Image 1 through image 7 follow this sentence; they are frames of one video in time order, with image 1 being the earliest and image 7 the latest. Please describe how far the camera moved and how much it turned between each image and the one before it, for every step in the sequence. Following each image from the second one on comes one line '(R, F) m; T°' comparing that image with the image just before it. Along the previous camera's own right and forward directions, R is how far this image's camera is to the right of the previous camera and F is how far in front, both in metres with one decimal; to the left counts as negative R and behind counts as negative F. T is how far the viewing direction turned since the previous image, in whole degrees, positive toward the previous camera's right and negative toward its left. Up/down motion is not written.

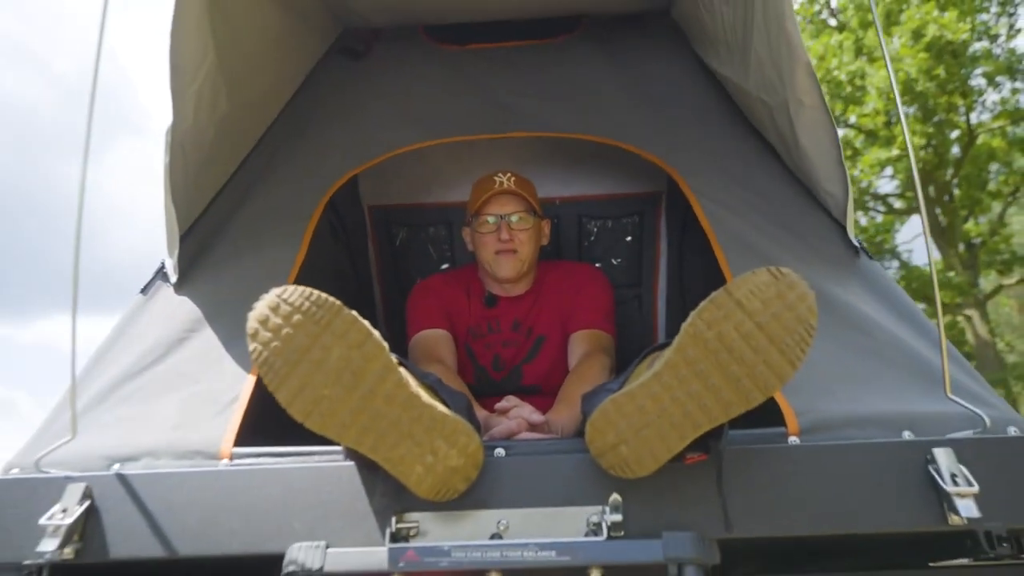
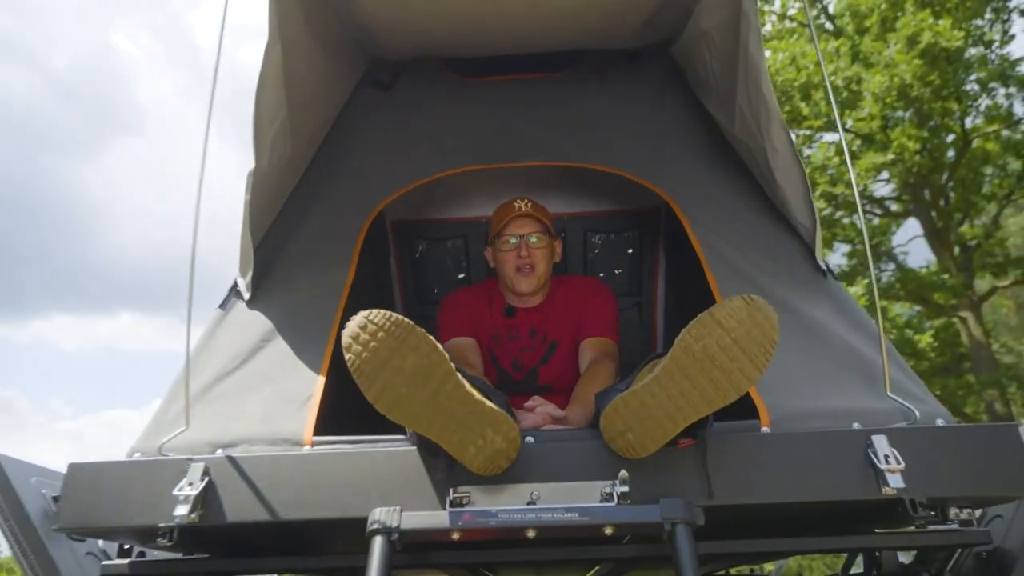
(-0.1, -0.3) m; 0°
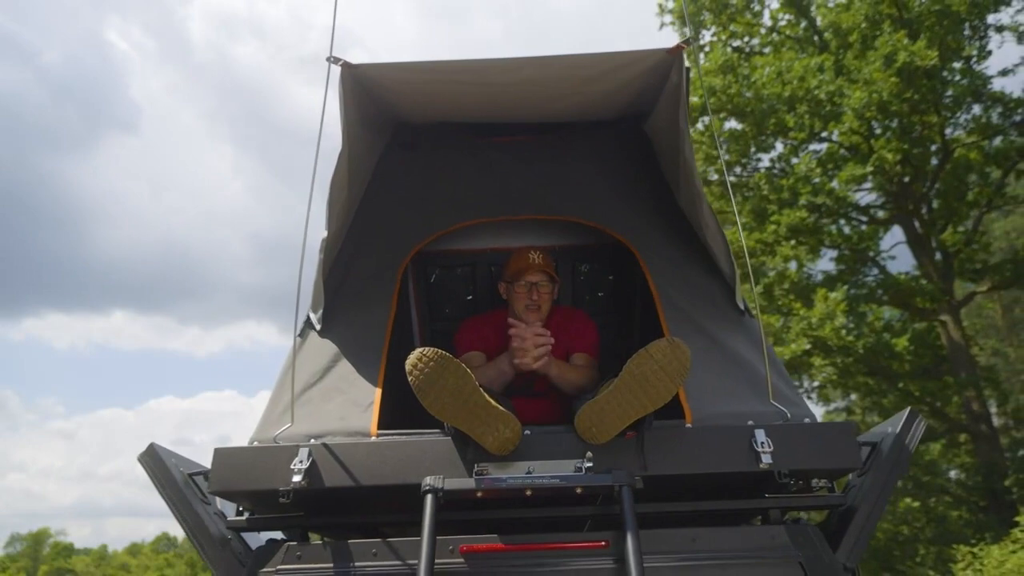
(0.0, -0.8) m; 0°
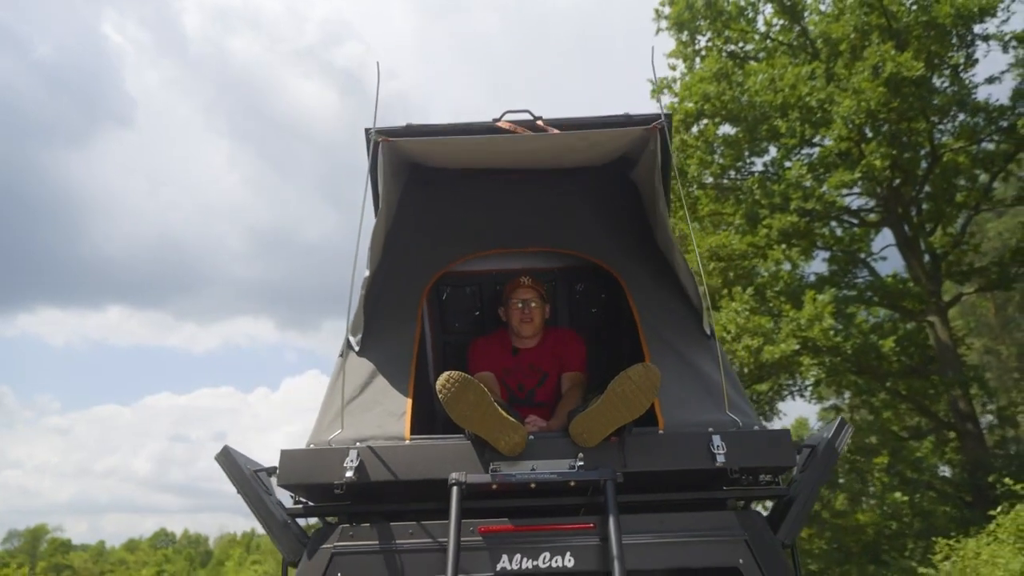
(0.0, -0.6) m; 0°
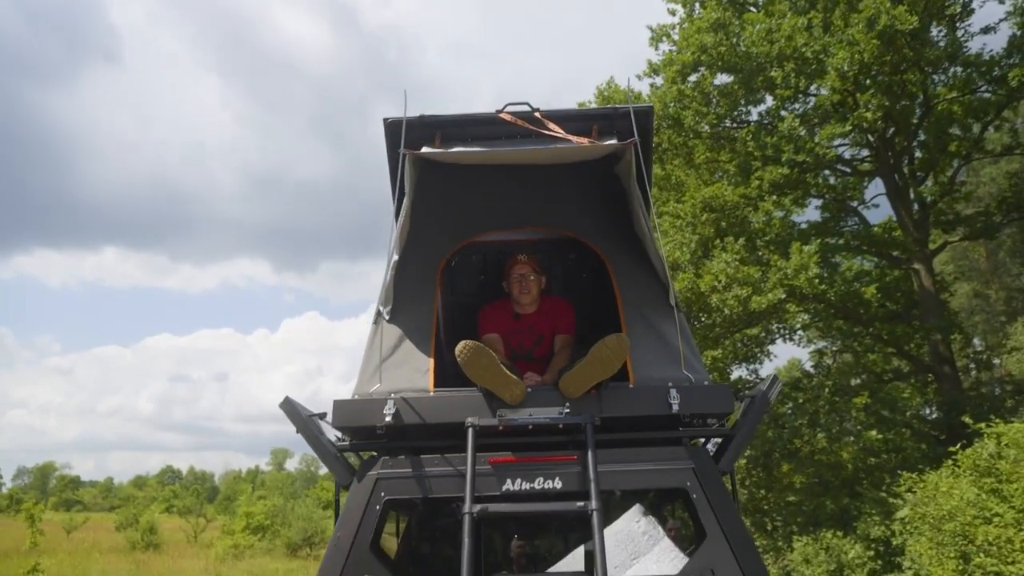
(0.0, -0.8) m; 0°
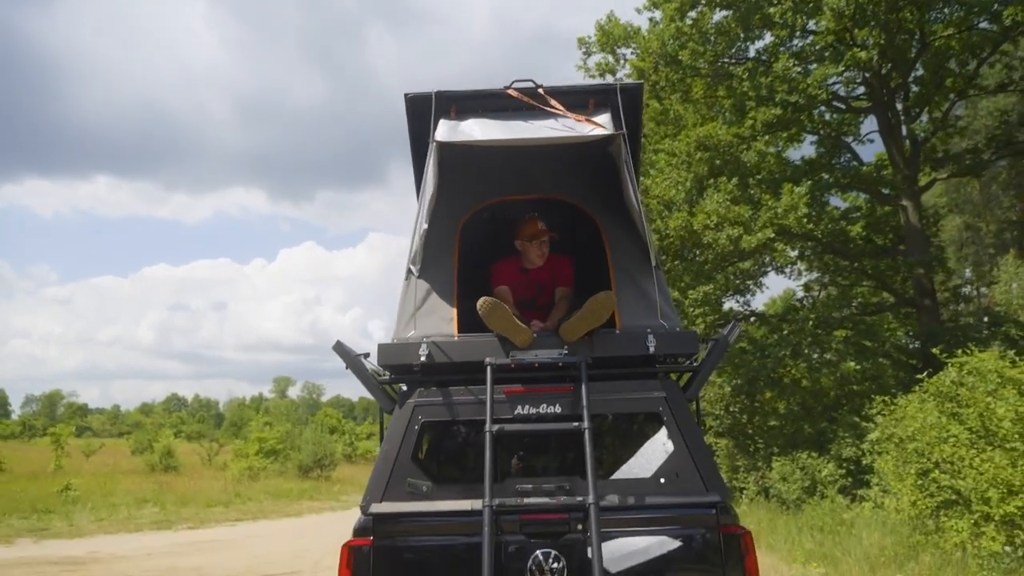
(-0.1, -0.9) m; 0°
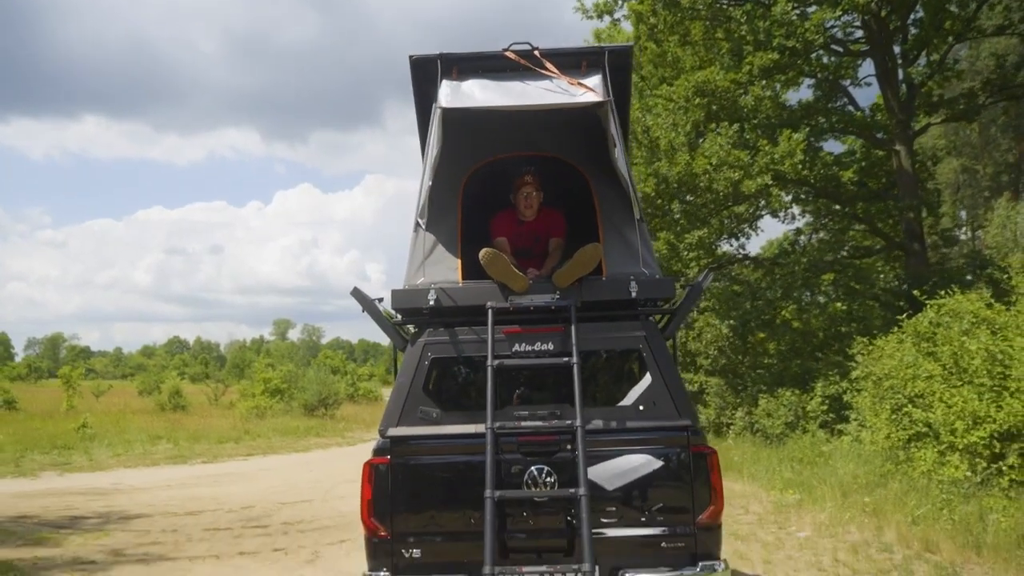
(0.0, -0.6) m; 0°
